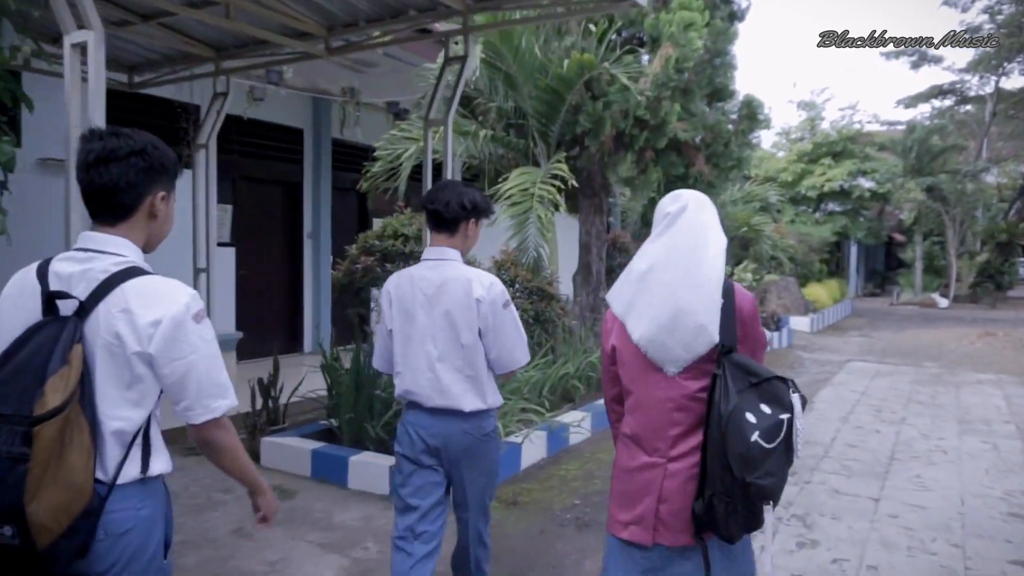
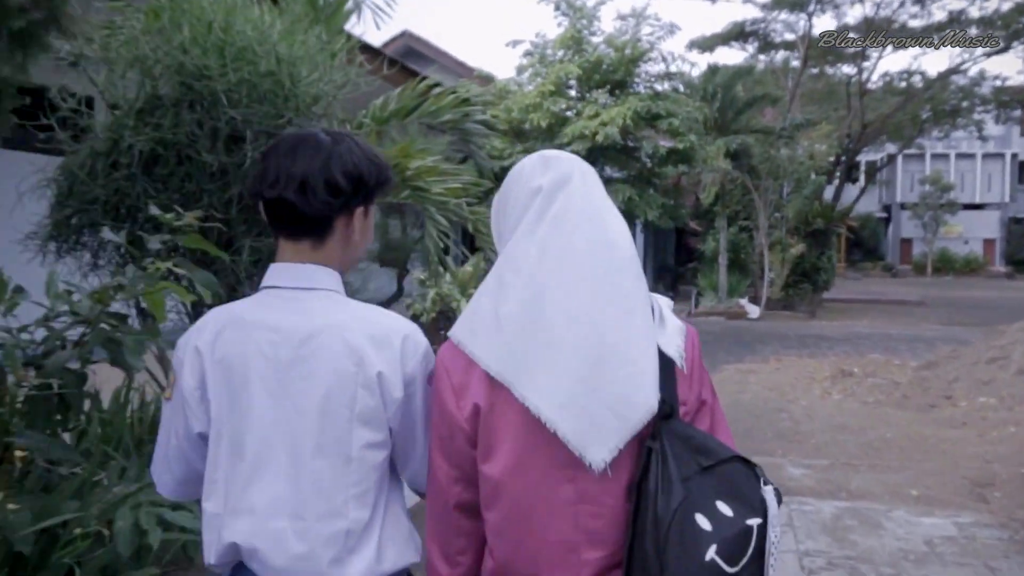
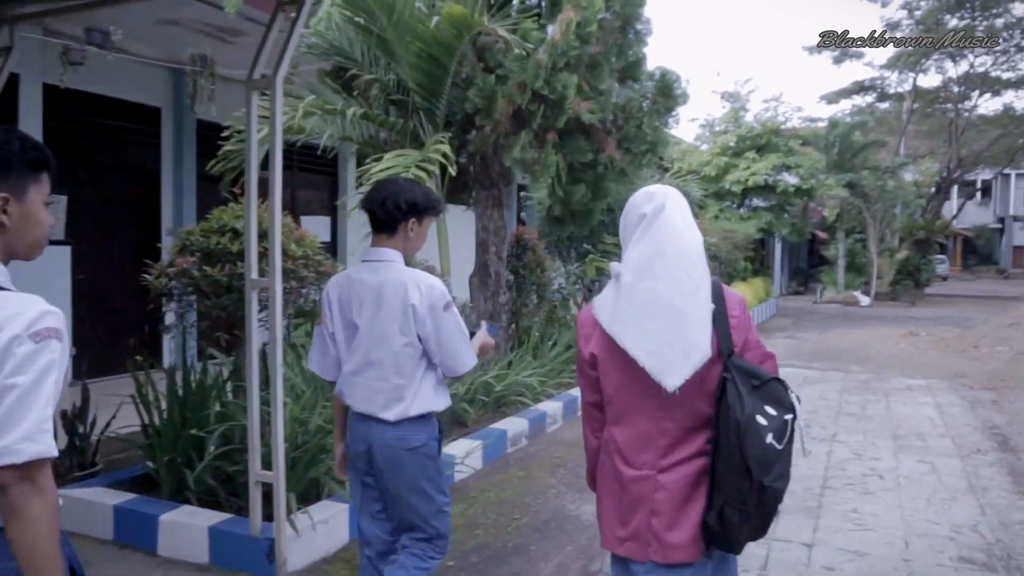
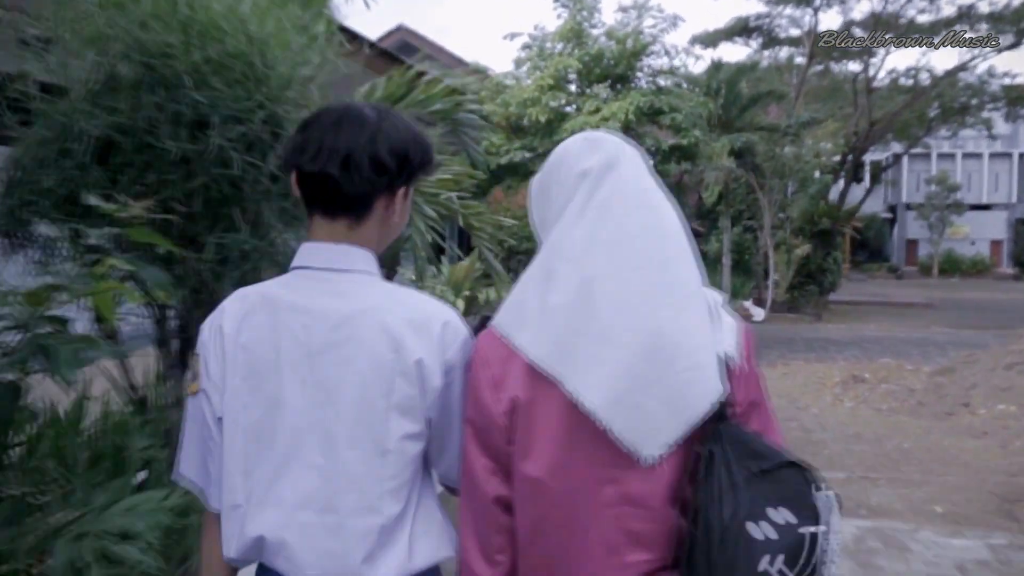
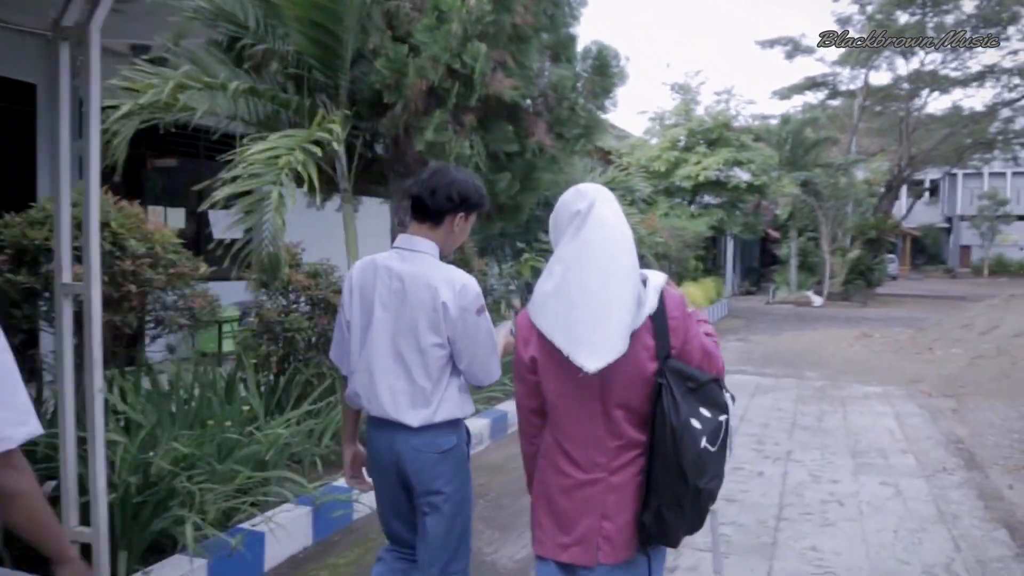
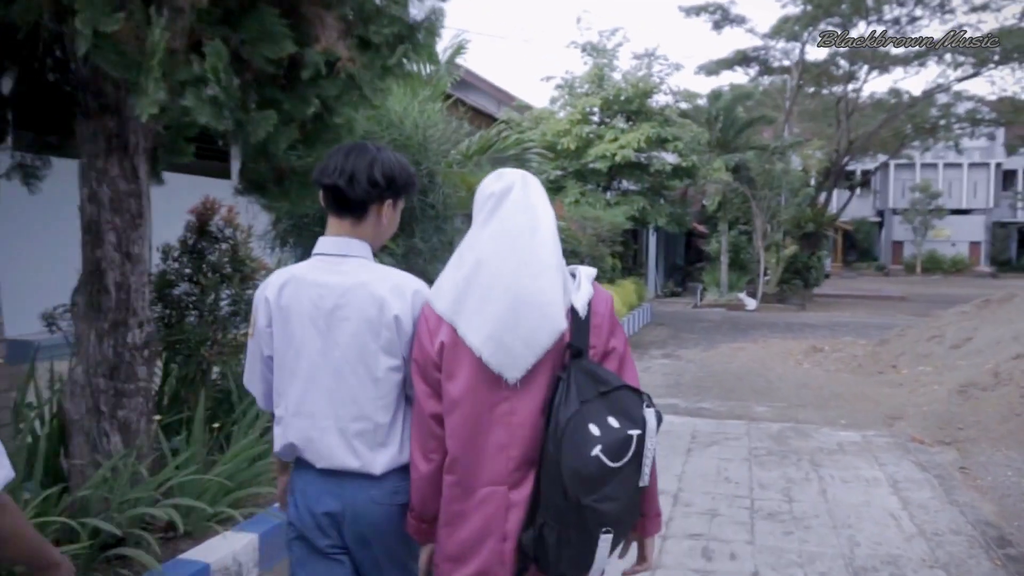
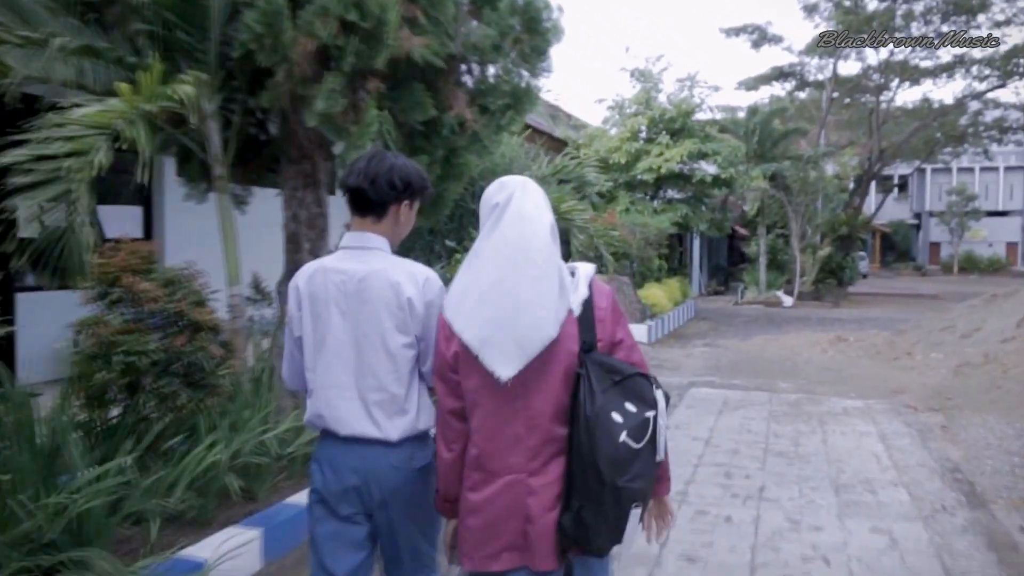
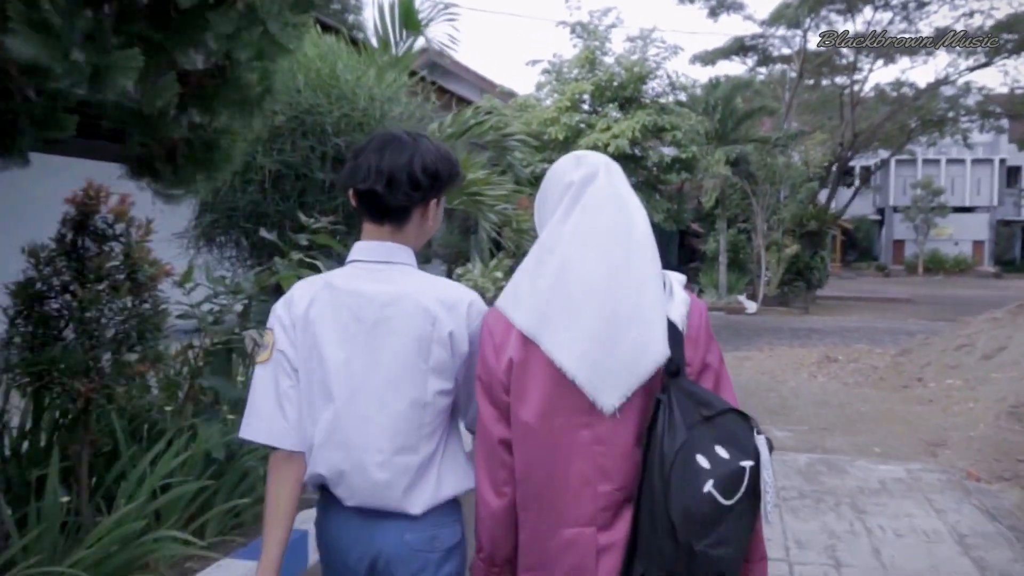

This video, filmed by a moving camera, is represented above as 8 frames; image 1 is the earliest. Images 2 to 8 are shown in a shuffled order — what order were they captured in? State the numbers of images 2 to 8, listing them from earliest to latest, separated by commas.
3, 5, 7, 6, 8, 2, 4
